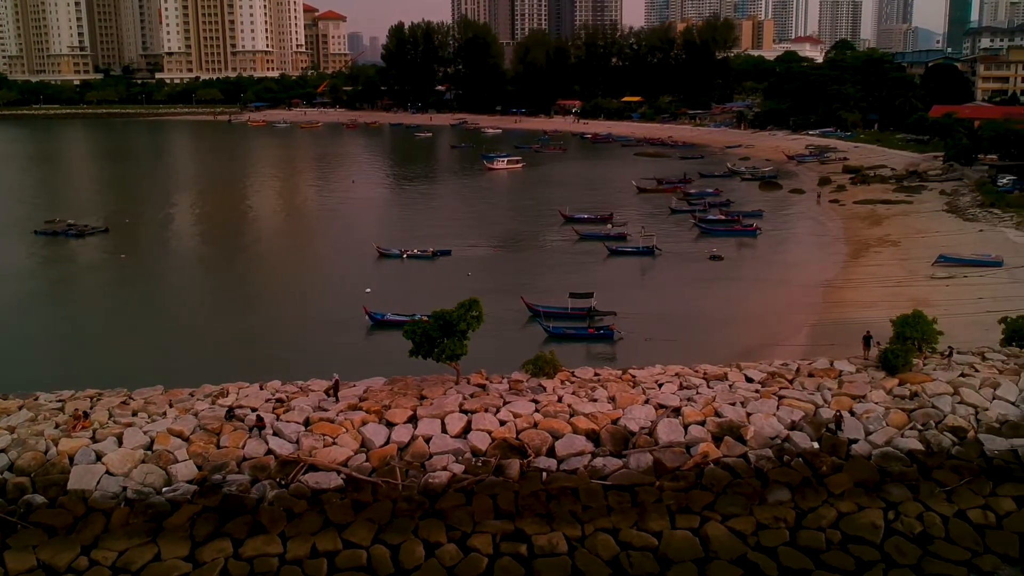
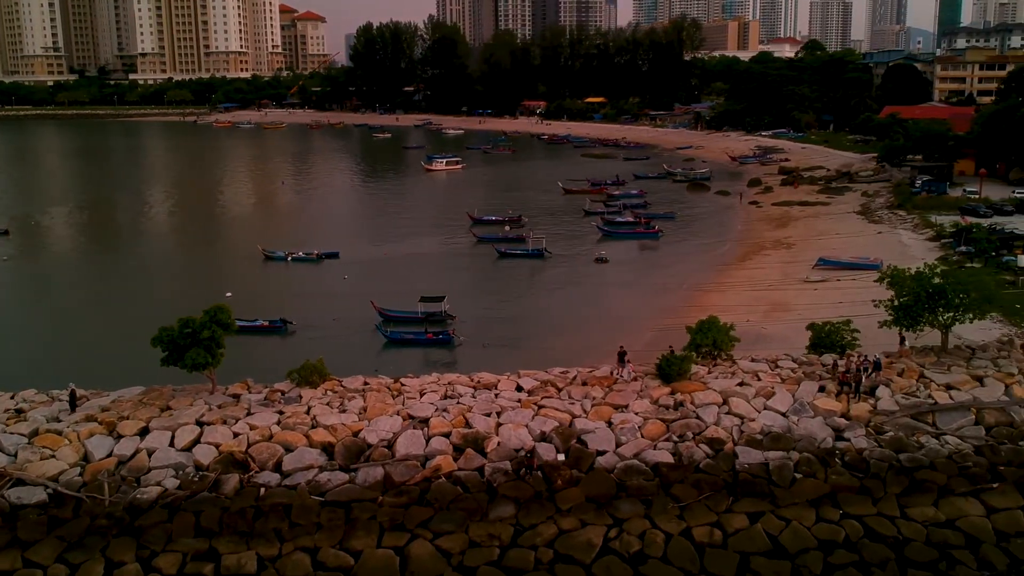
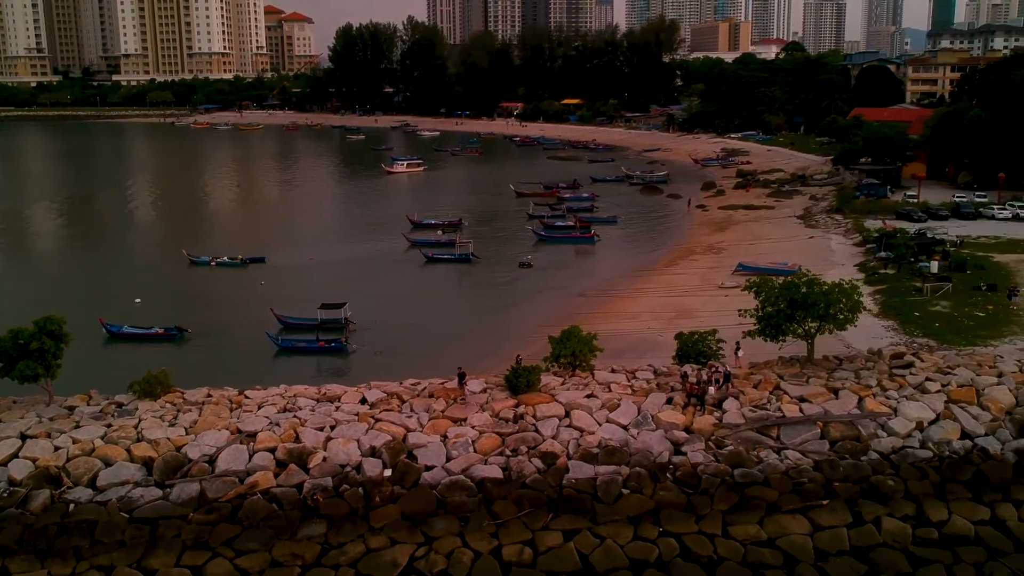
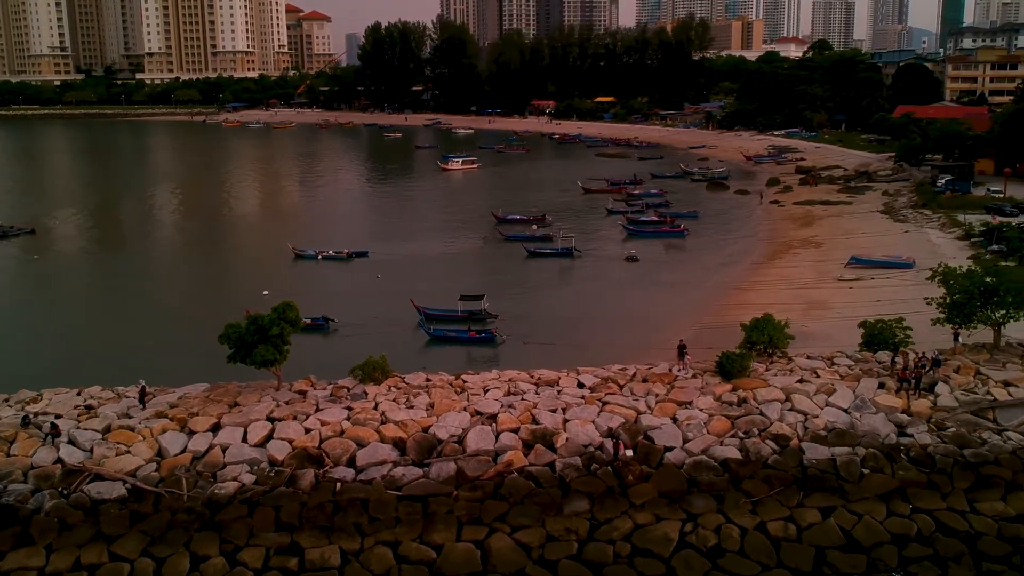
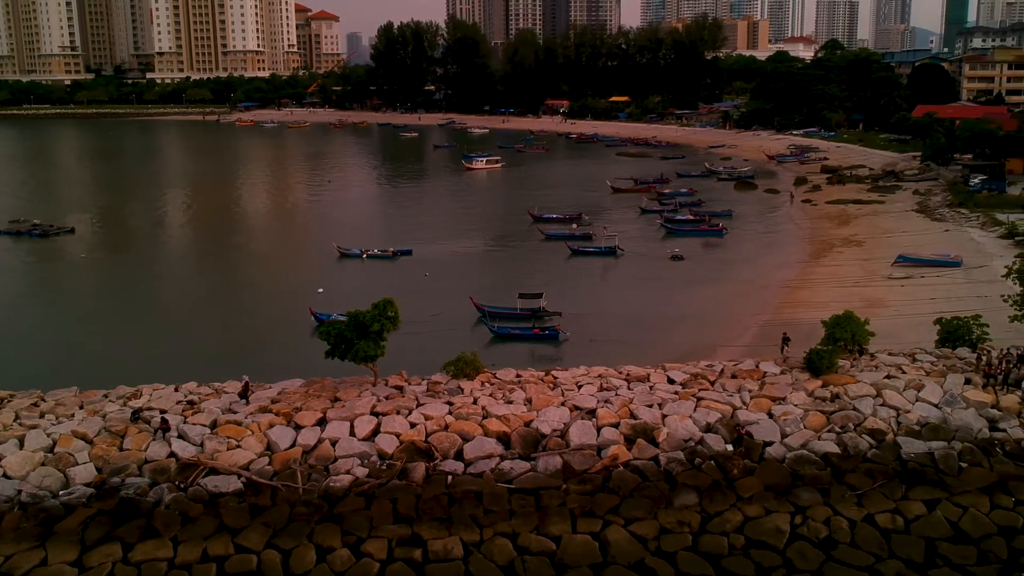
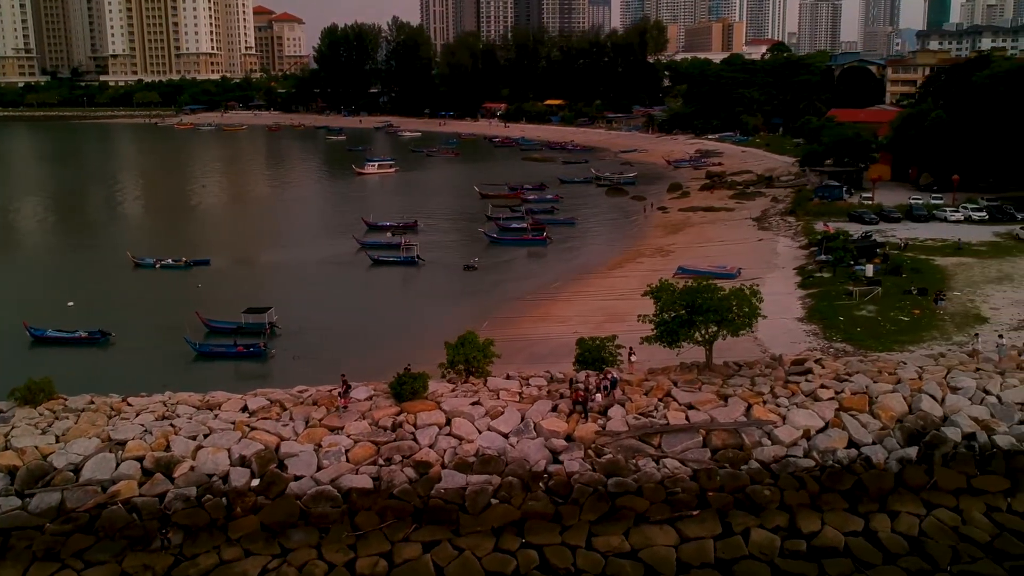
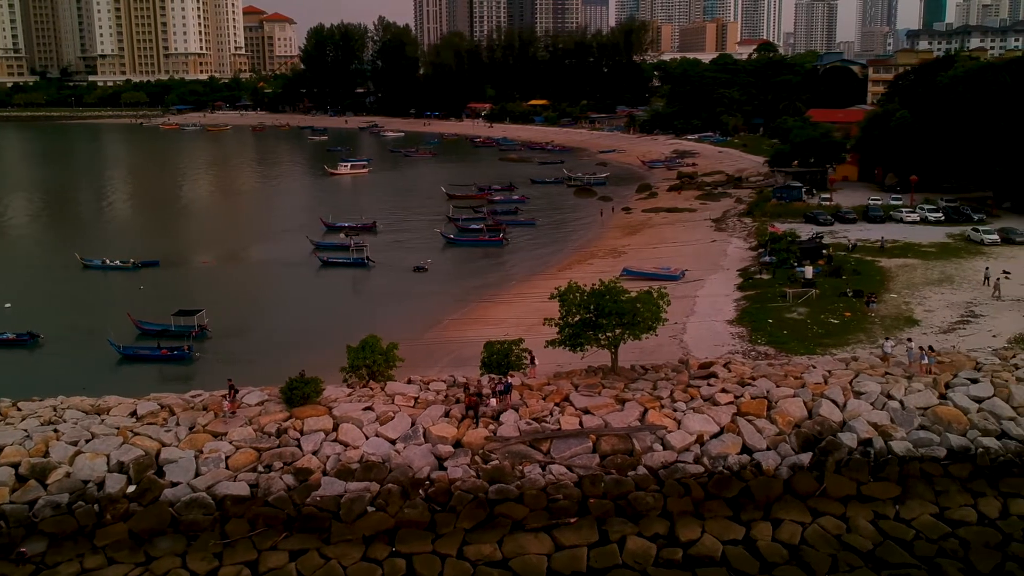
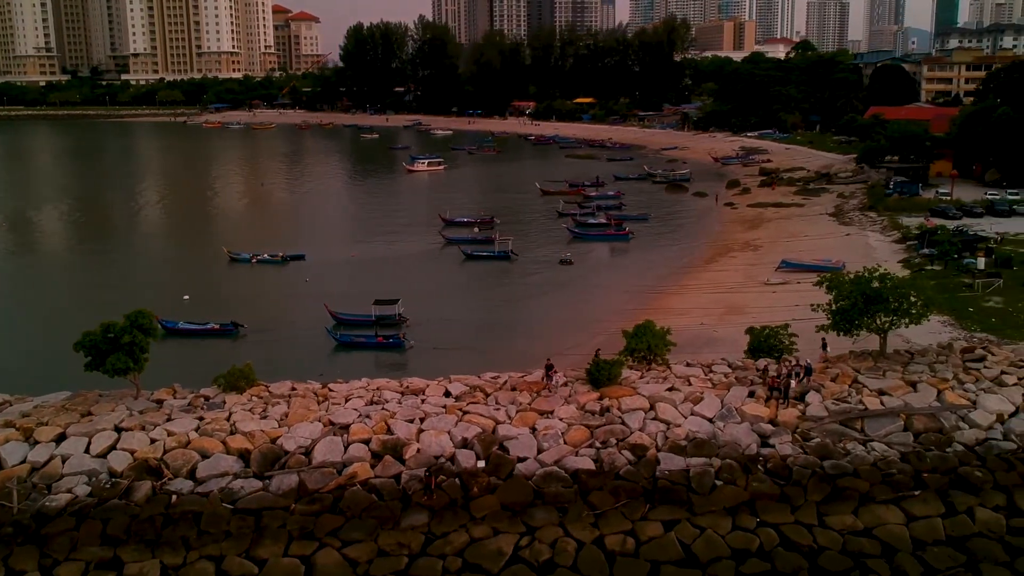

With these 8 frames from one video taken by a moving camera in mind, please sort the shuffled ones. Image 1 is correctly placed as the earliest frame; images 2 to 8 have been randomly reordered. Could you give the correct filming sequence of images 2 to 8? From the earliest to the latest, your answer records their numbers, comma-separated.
5, 4, 2, 8, 3, 6, 7
